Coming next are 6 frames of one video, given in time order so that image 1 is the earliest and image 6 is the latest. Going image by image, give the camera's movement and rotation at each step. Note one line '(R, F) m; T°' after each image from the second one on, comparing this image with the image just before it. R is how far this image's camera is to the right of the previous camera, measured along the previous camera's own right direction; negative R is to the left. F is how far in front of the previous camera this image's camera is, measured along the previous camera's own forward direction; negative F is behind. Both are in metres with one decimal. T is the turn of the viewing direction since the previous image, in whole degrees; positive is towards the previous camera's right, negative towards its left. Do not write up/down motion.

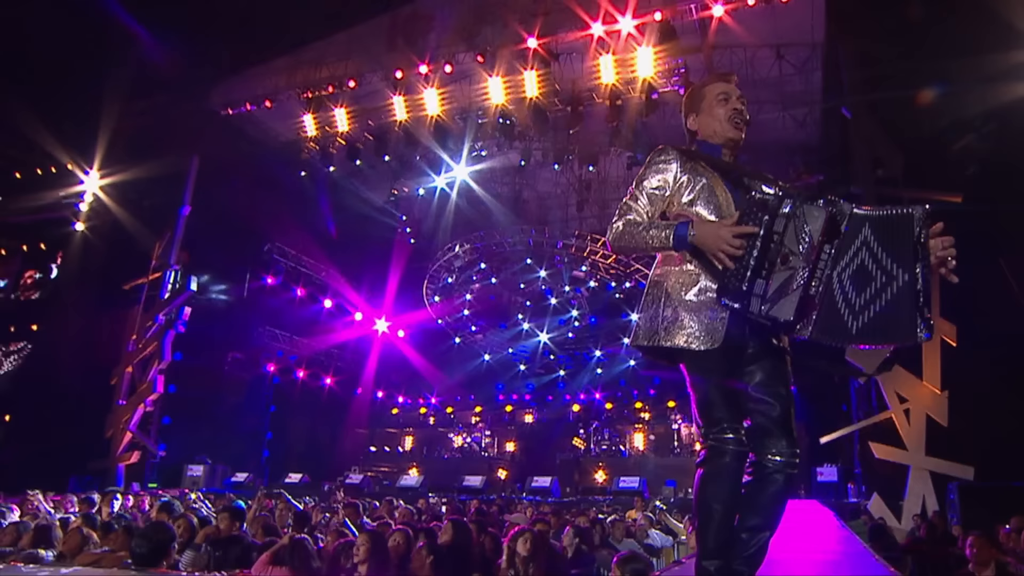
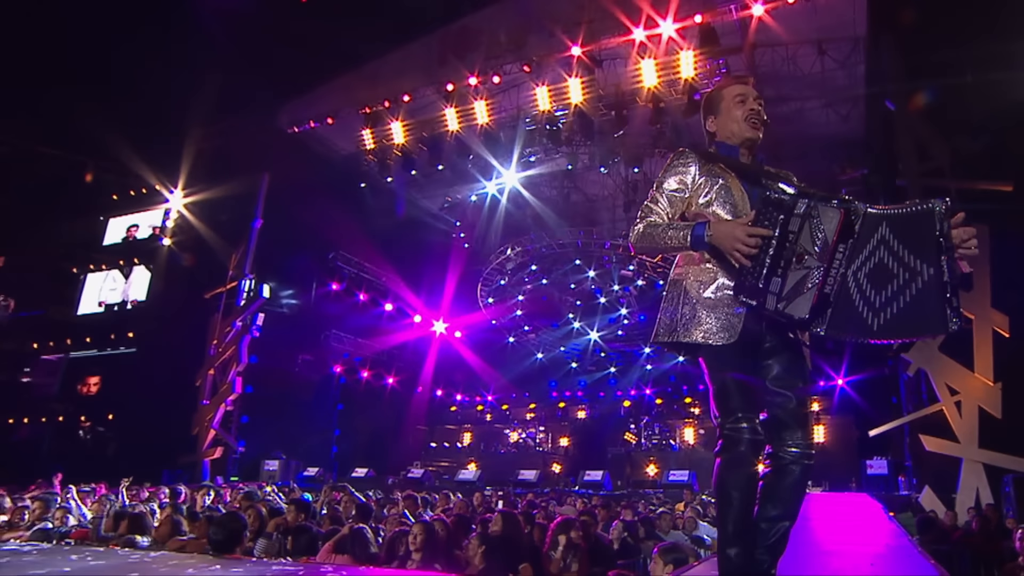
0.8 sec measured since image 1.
(+0.4, -0.5) m; -5°
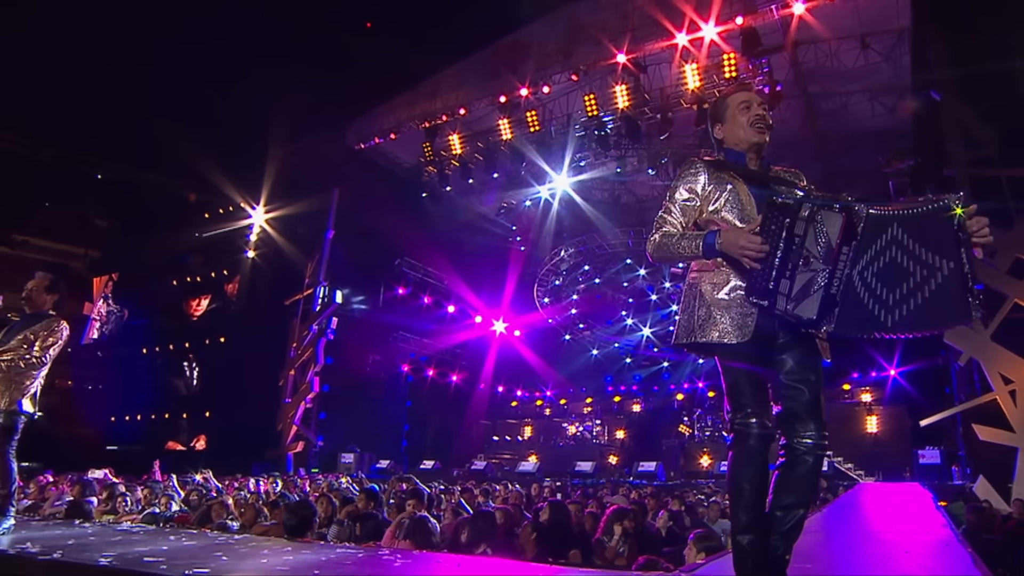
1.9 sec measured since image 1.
(+0.5, -0.6) m; -6°
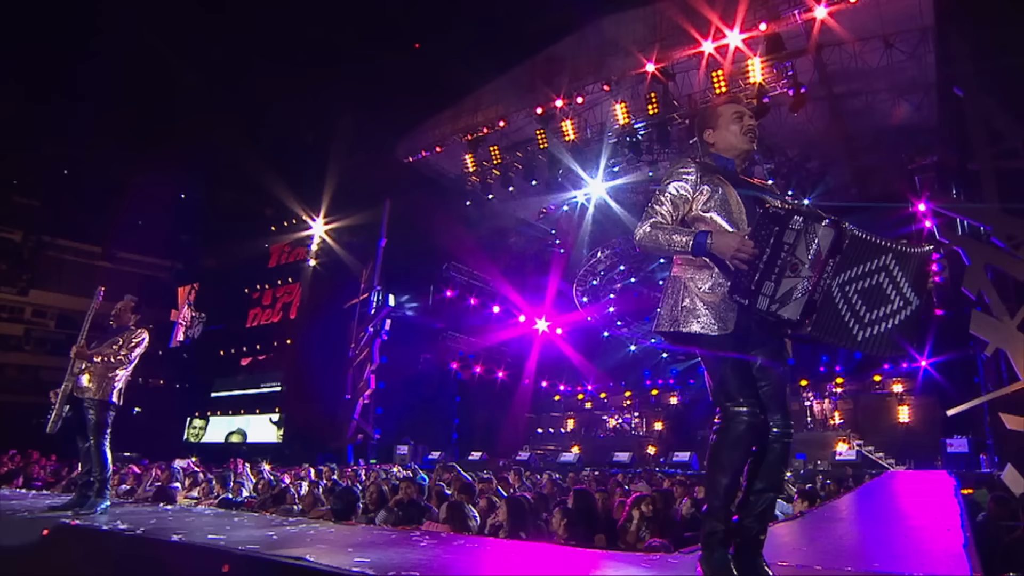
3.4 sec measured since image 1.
(+0.6, -0.8) m; -5°
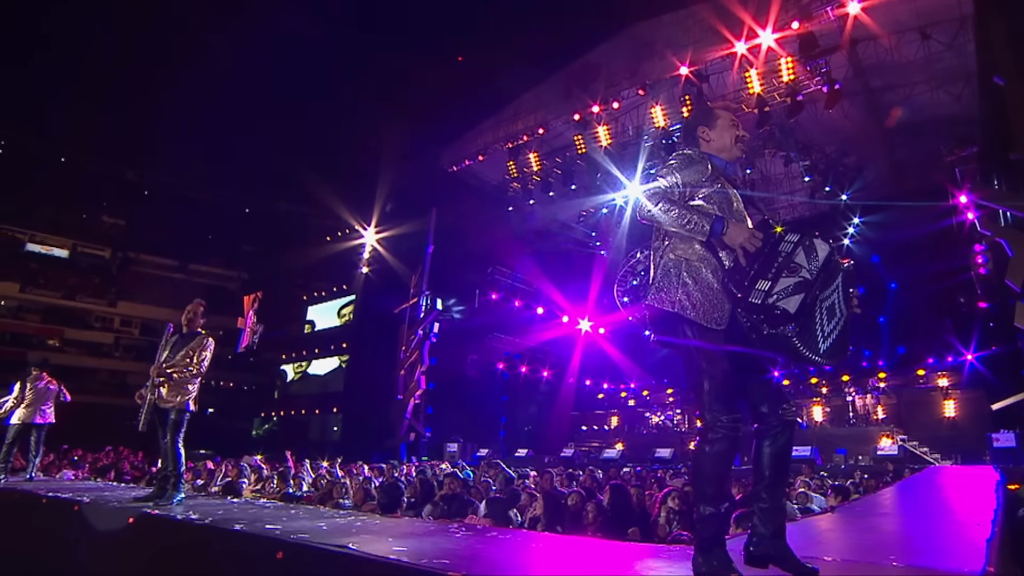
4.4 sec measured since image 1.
(+0.4, -0.4) m; -5°
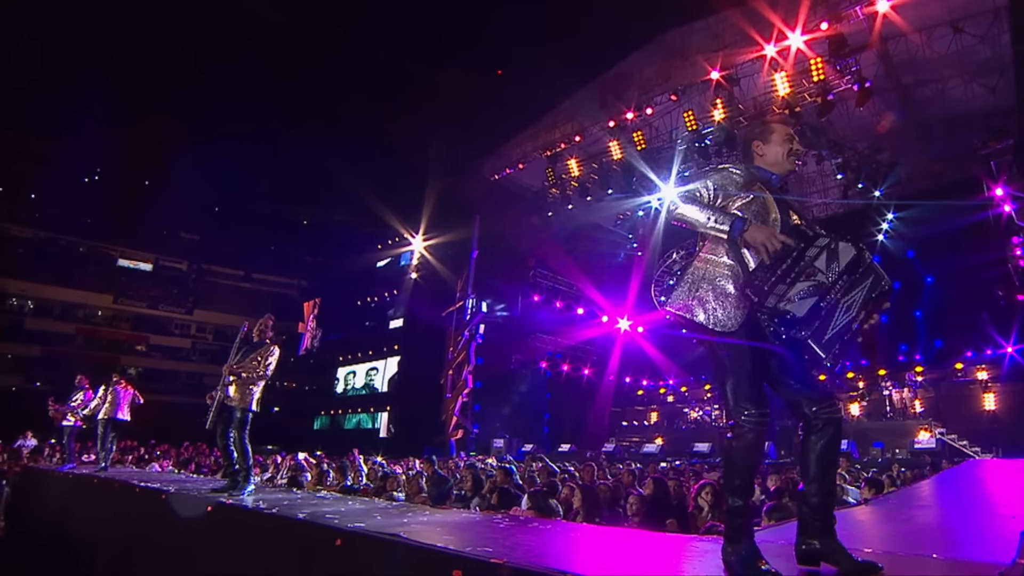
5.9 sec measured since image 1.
(+0.3, -0.5) m; -4°
